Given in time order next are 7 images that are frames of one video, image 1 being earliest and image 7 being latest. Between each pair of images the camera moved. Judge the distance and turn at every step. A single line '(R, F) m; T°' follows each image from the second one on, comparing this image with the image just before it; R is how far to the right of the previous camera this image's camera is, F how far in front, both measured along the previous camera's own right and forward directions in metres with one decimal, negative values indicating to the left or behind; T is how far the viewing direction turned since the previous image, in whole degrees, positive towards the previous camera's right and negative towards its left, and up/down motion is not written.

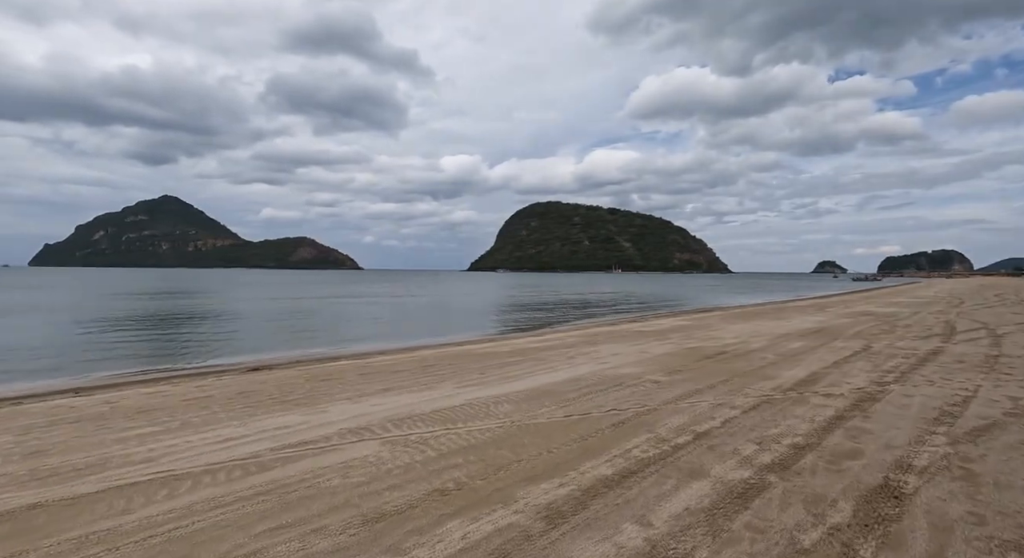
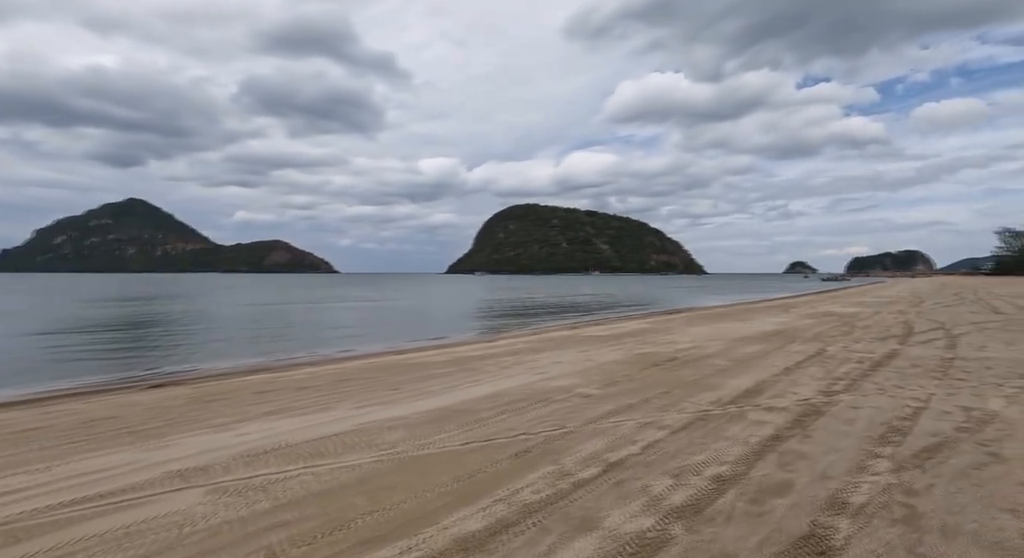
(+0.7, +0.7) m; +3°
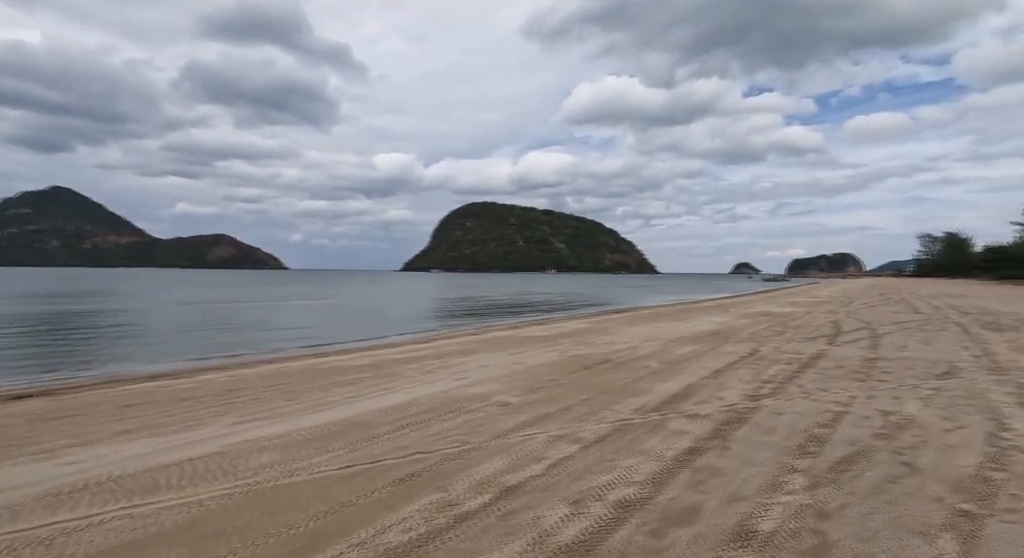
(+0.4, +0.5) m; +5°
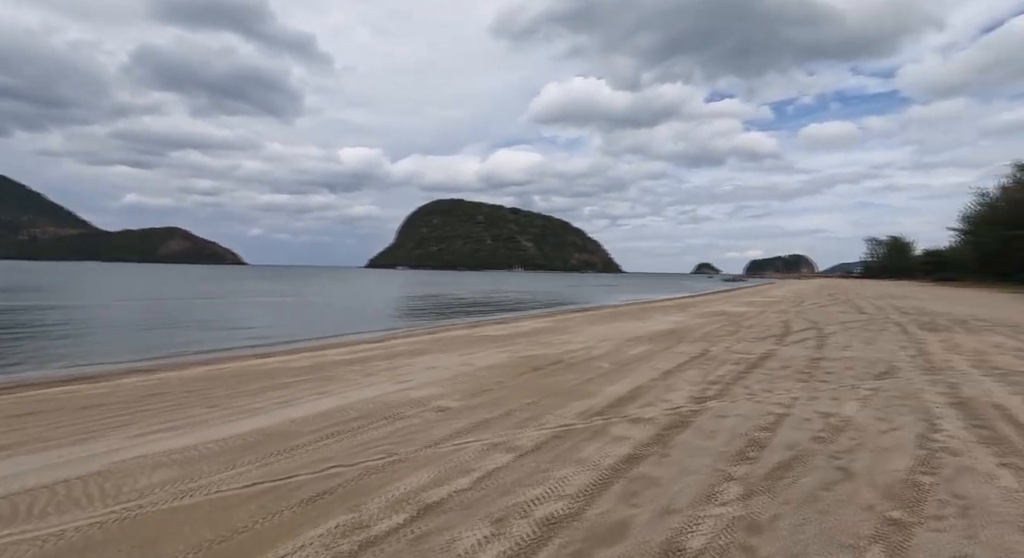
(+0.2, +0.2) m; +4°
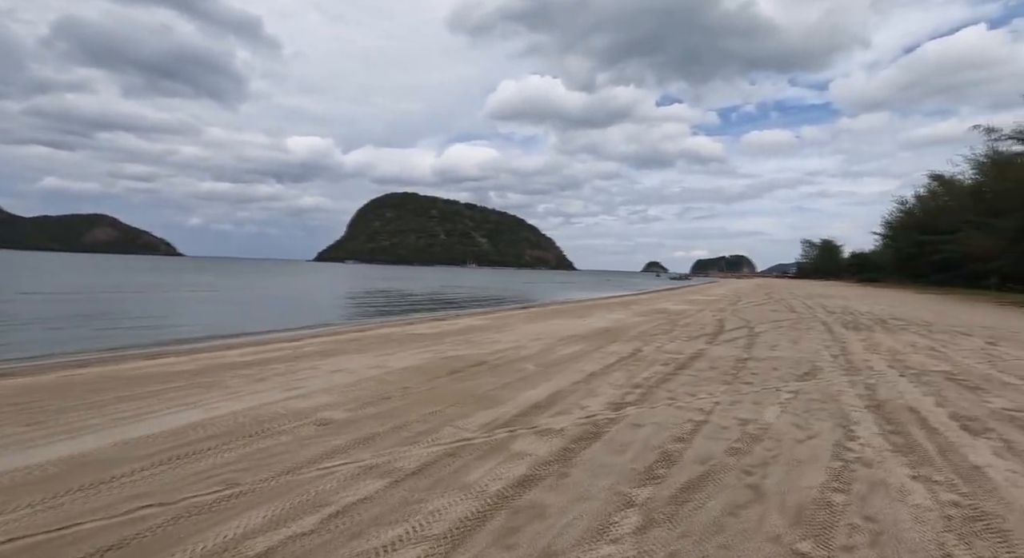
(+0.5, +0.6) m; +5°
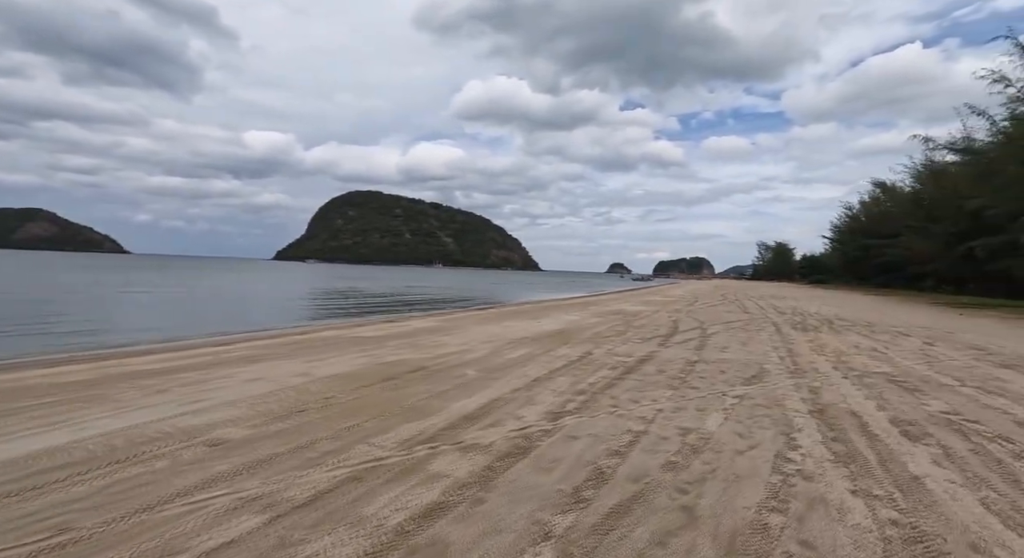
(+0.3, +0.4) m; +4°
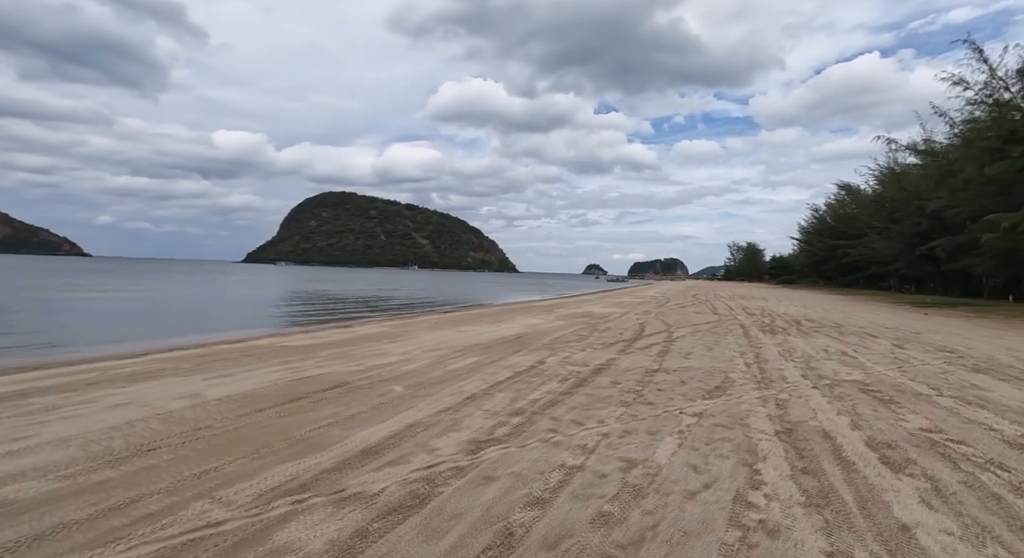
(+0.6, +1.0) m; +3°
